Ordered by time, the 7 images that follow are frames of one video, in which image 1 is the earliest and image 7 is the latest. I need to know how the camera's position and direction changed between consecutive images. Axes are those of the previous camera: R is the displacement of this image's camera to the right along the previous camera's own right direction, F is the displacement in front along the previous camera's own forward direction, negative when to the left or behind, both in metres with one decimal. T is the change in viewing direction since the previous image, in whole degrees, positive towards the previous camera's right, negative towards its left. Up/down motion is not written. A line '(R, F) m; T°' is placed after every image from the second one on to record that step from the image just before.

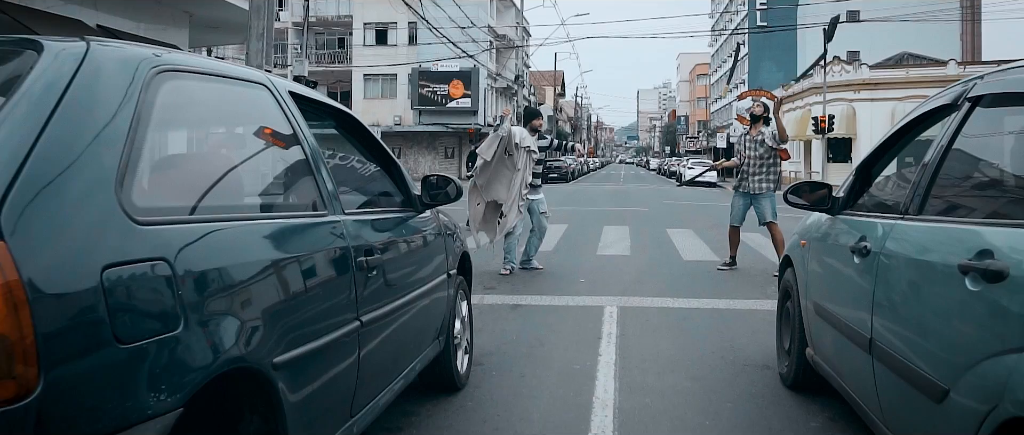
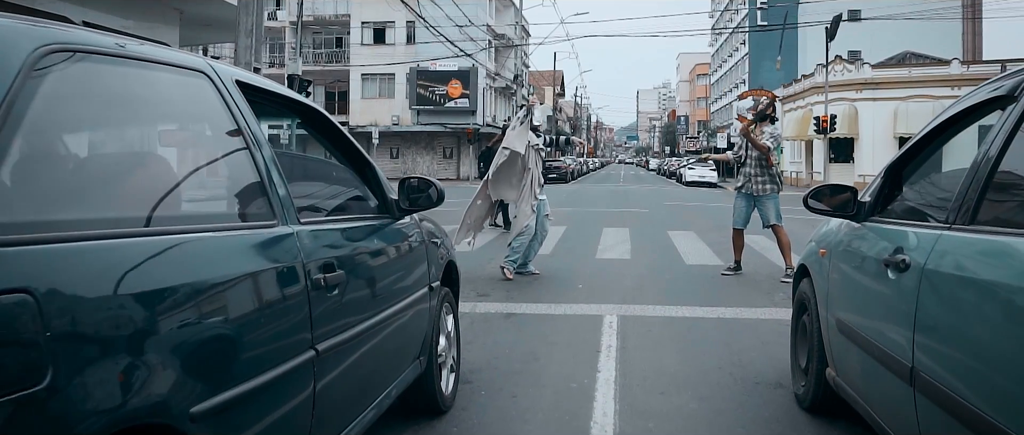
(+0.1, +0.5) m; 0°
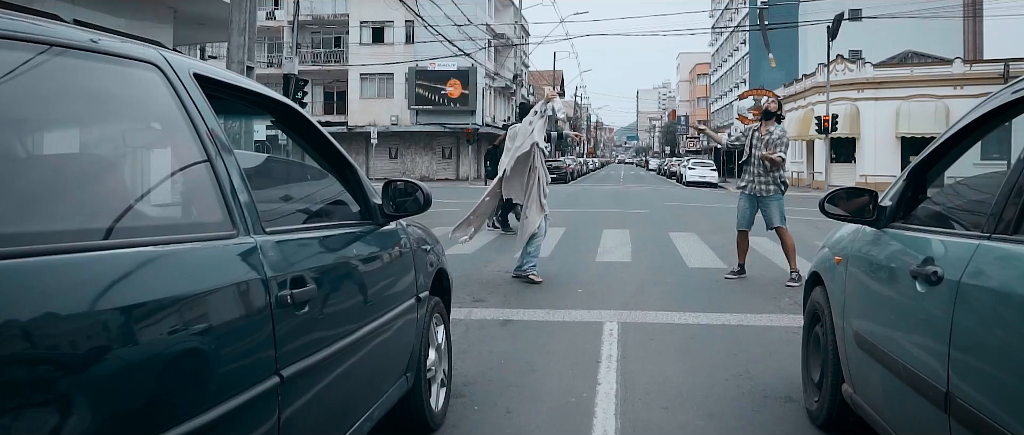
(0.0, +0.3) m; 0°
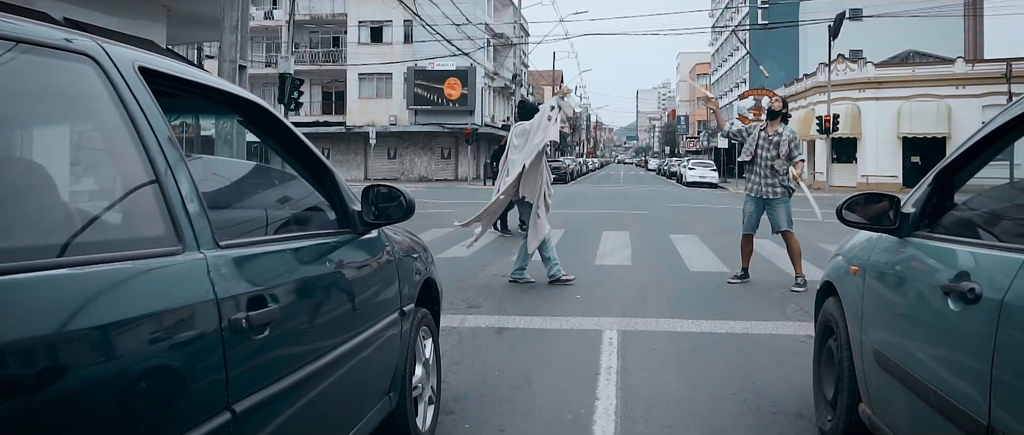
(0.0, +0.3) m; 0°
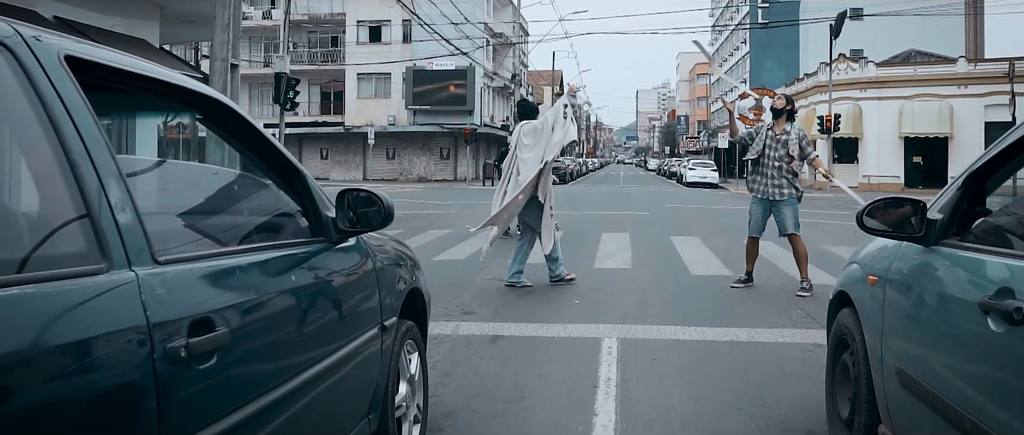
(0.0, +0.3) m; 0°
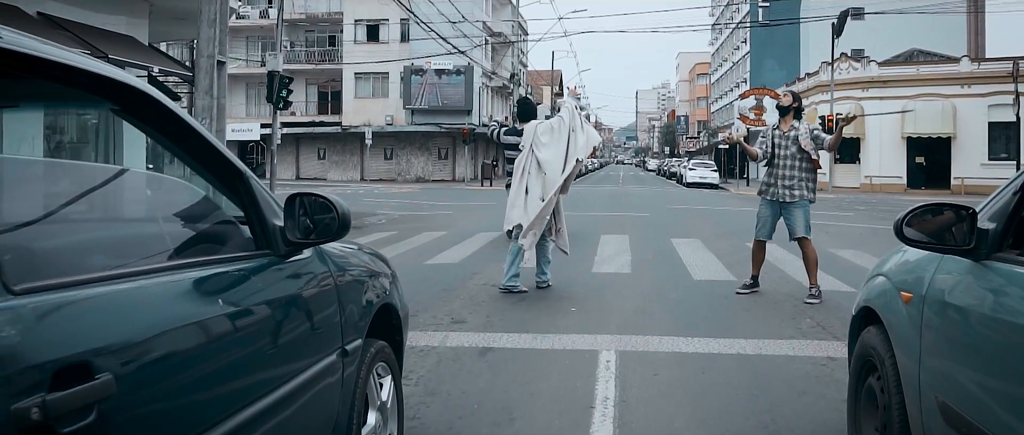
(+0.1, +0.5) m; 0°
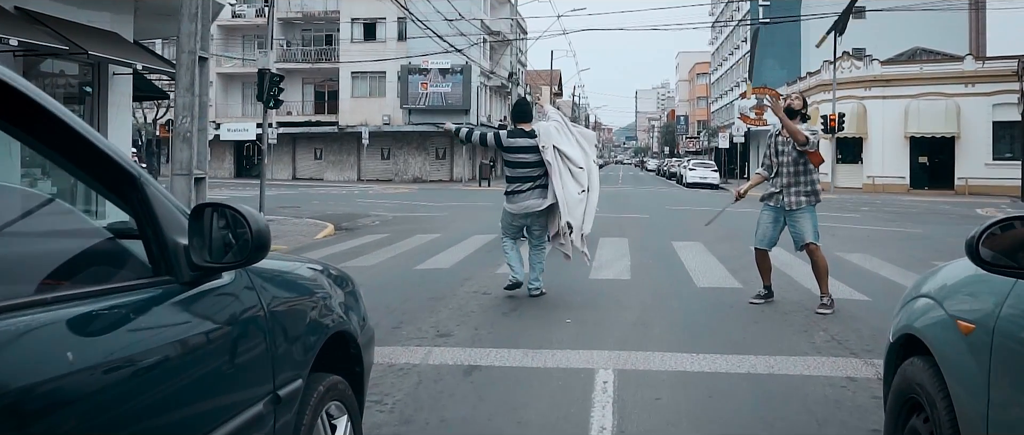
(+0.1, +0.6) m; 0°
